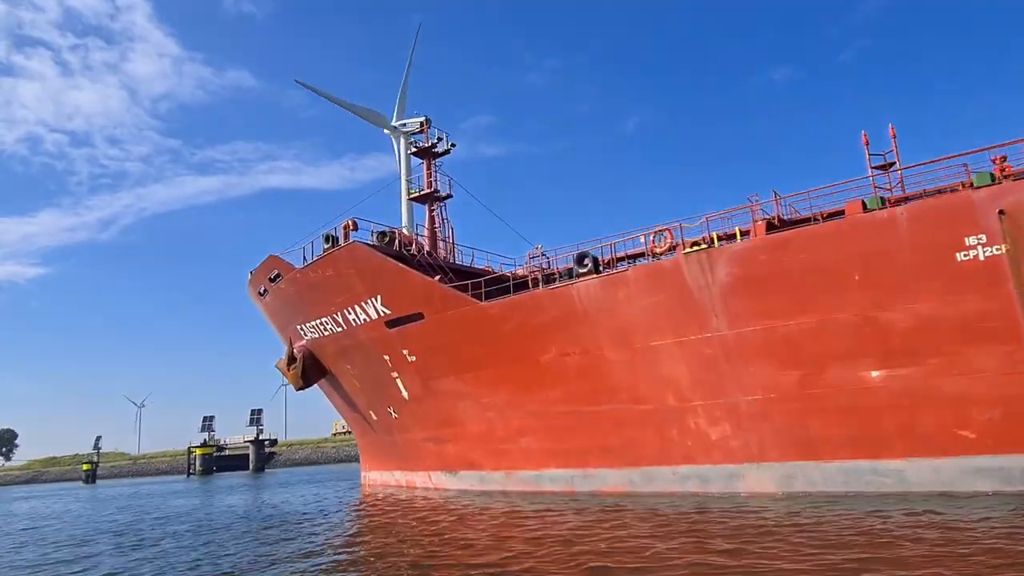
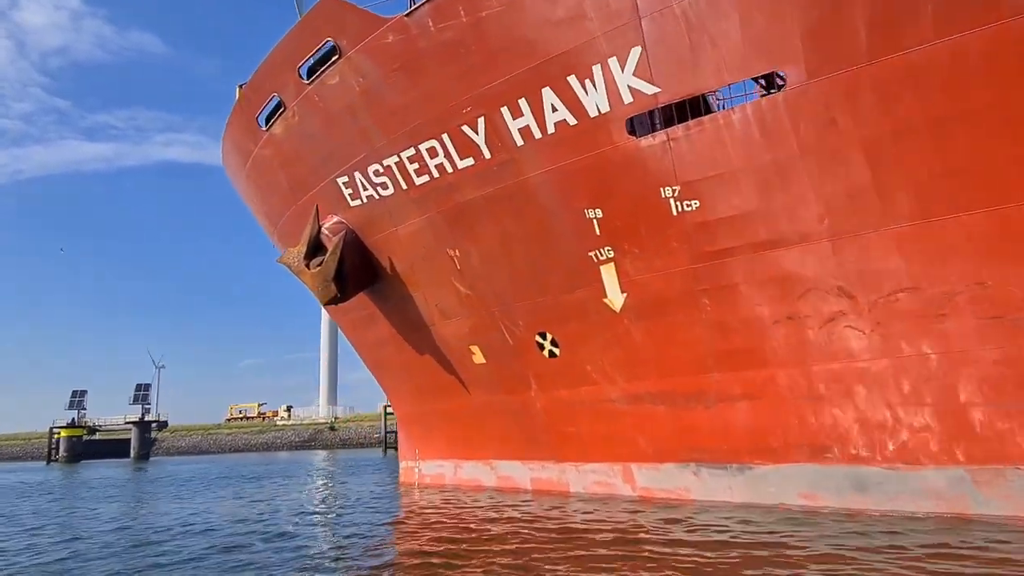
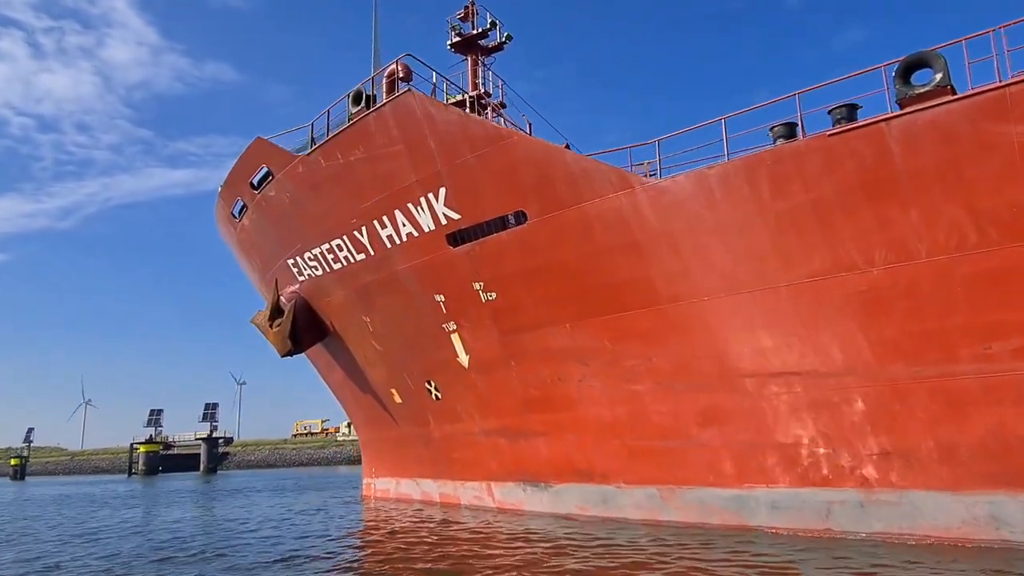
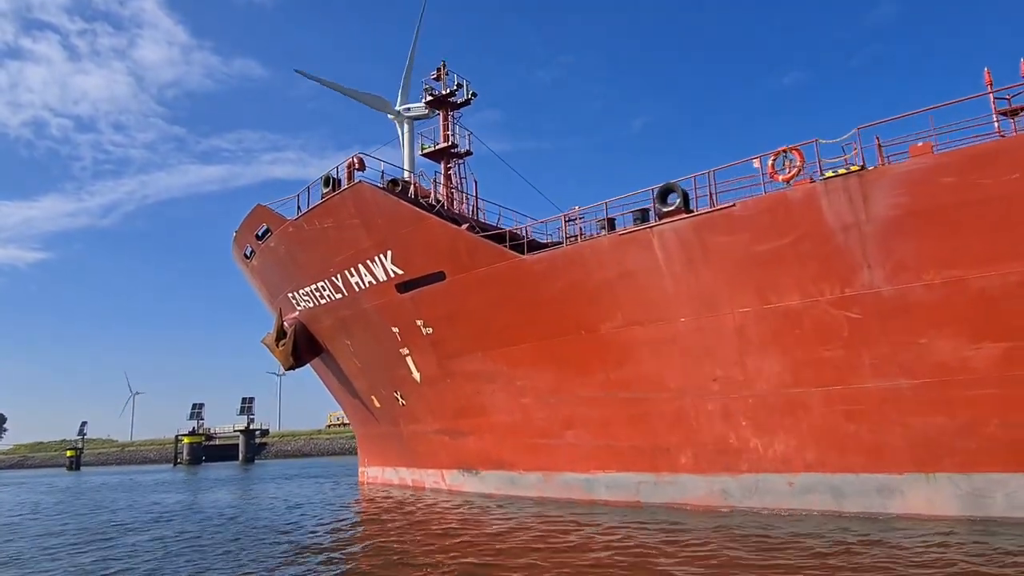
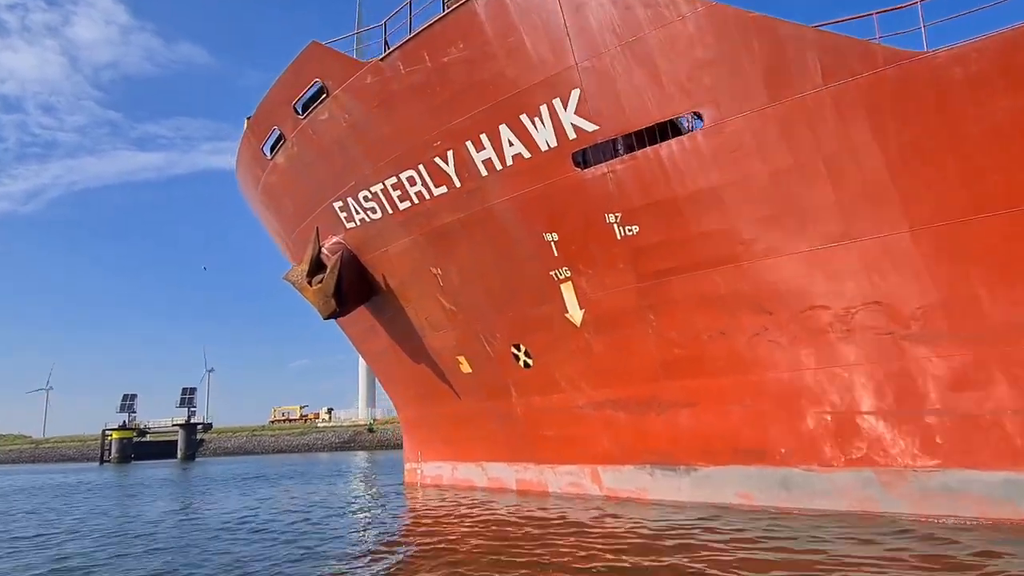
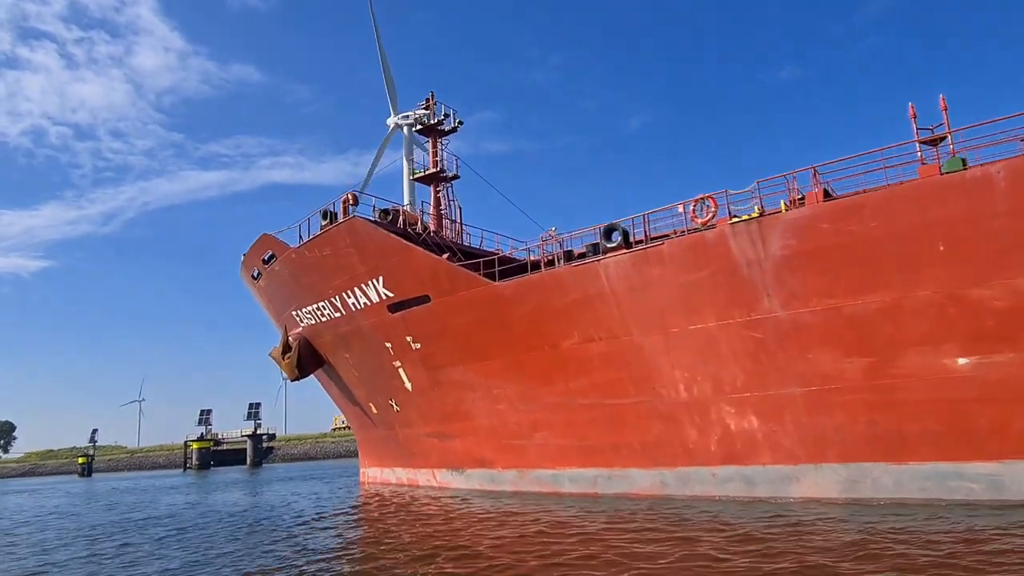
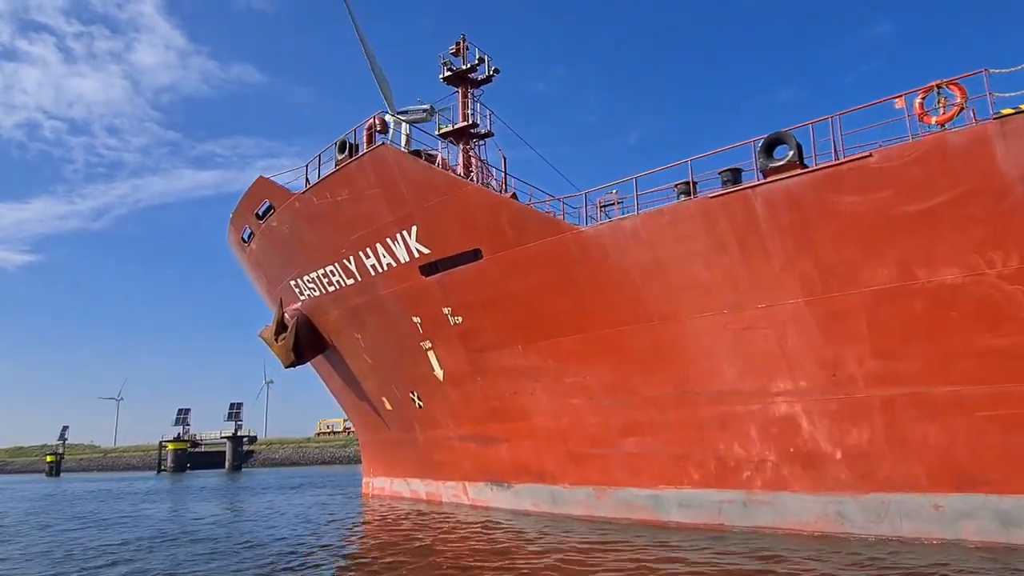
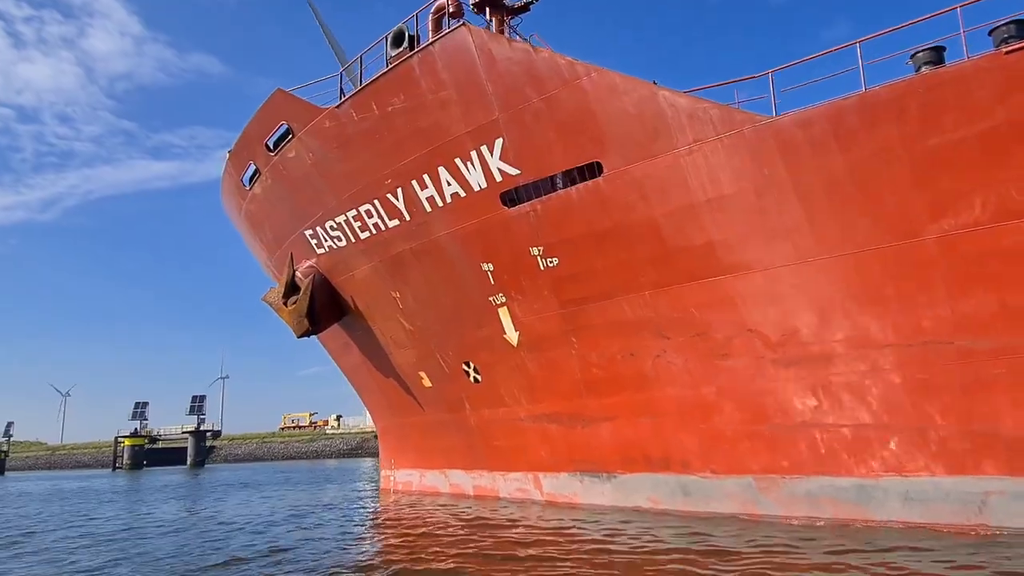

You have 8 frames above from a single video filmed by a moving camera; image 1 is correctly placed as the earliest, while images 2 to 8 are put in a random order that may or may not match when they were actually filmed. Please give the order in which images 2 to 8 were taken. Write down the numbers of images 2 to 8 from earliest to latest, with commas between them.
6, 4, 7, 3, 8, 5, 2
